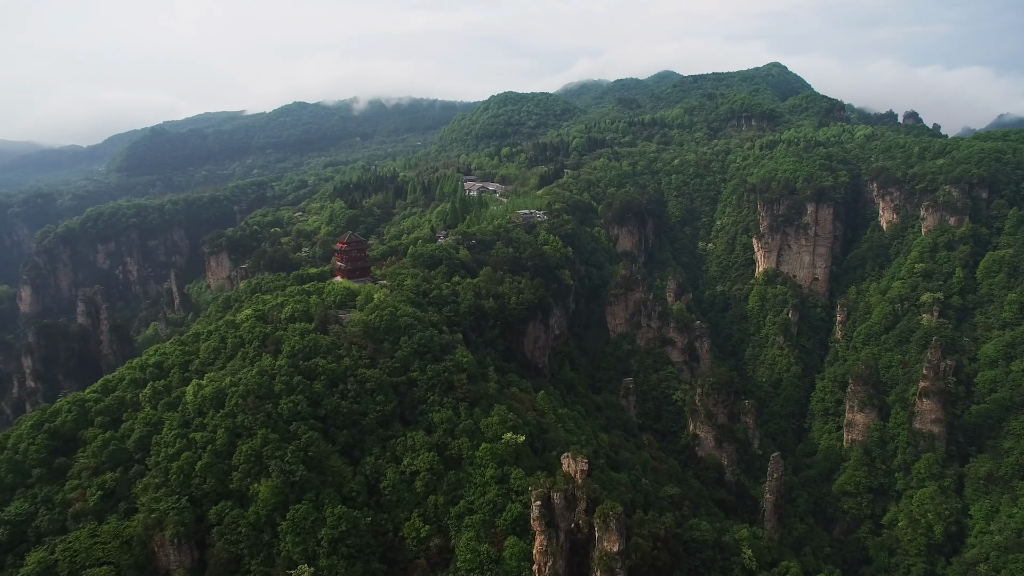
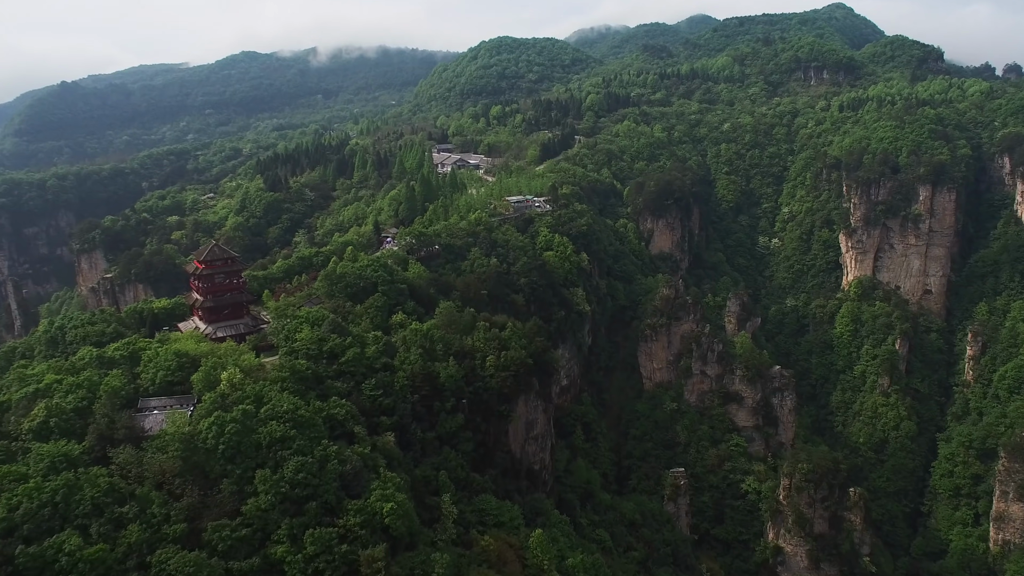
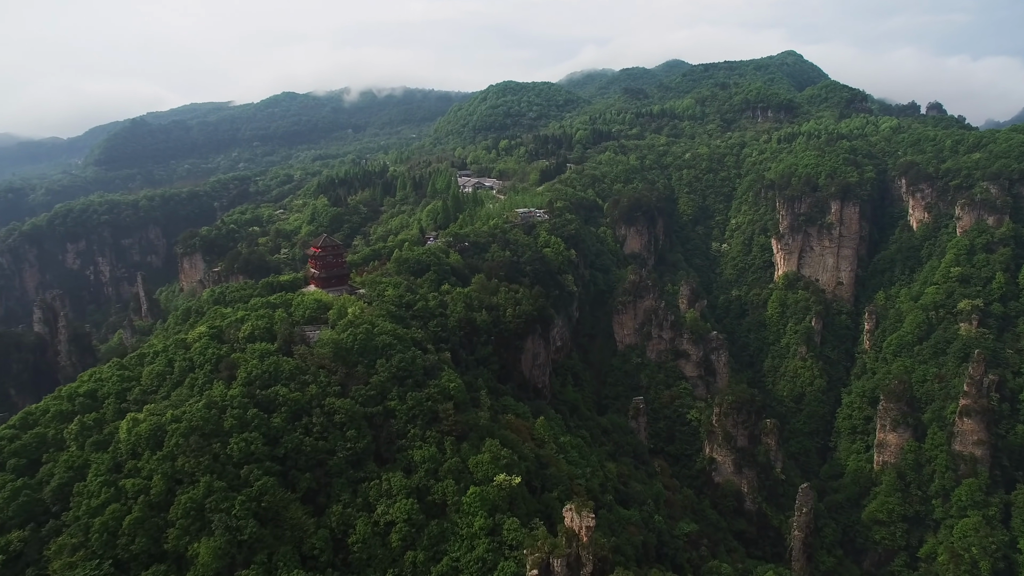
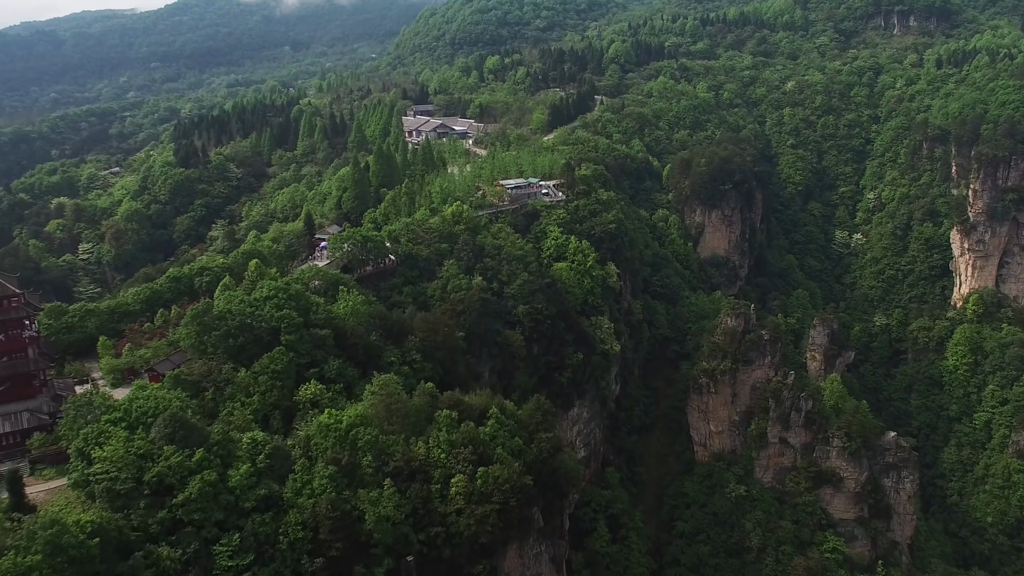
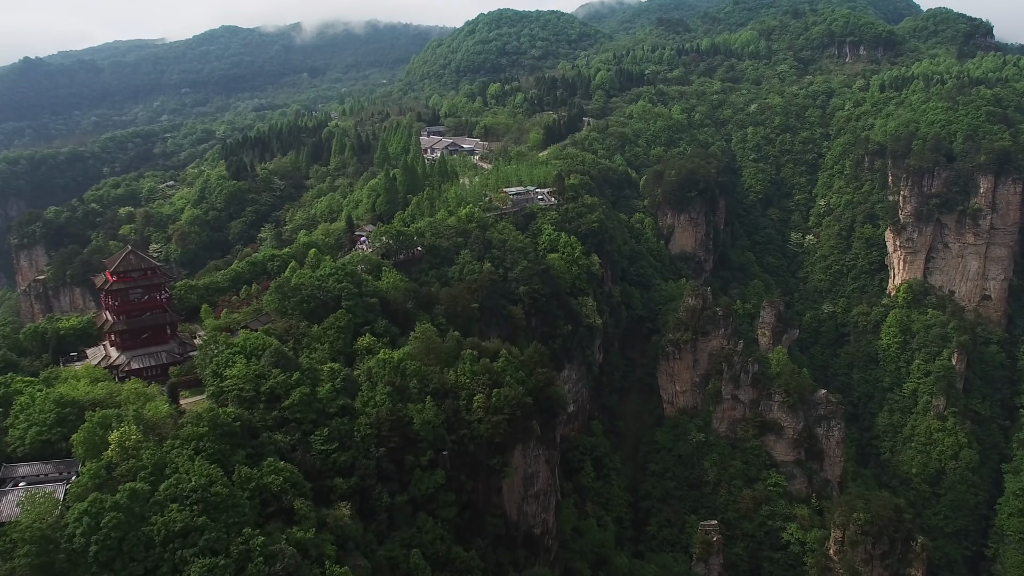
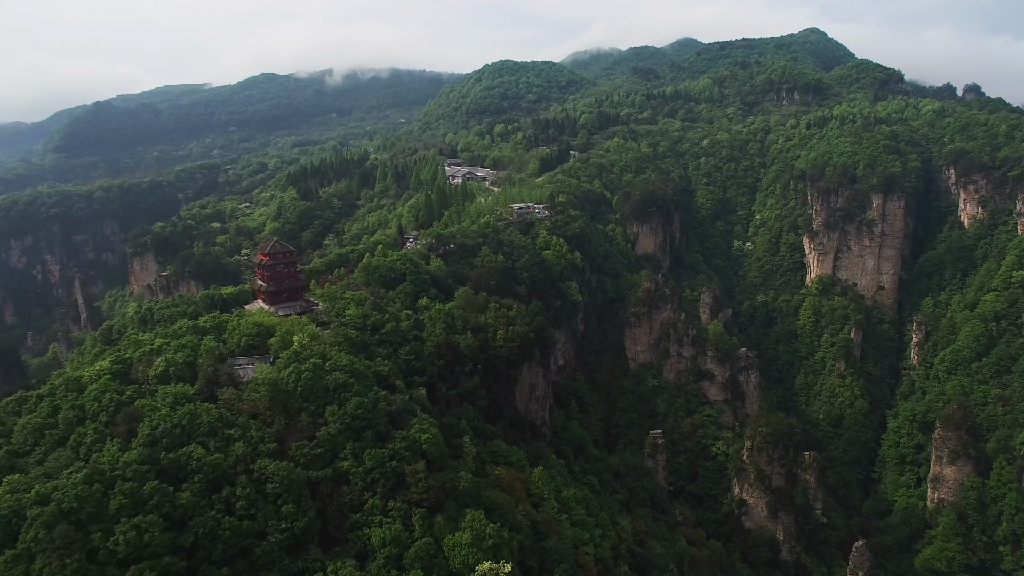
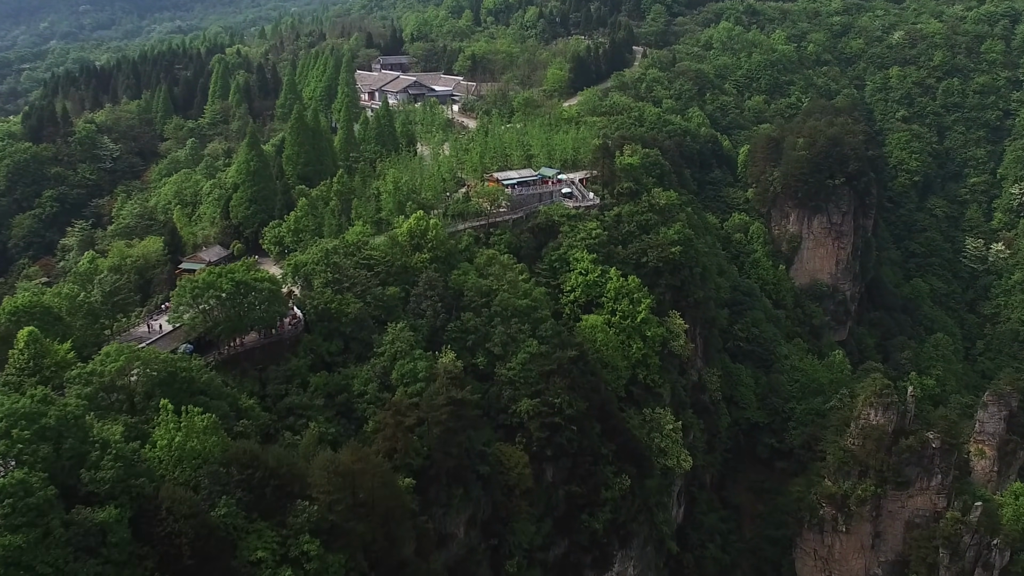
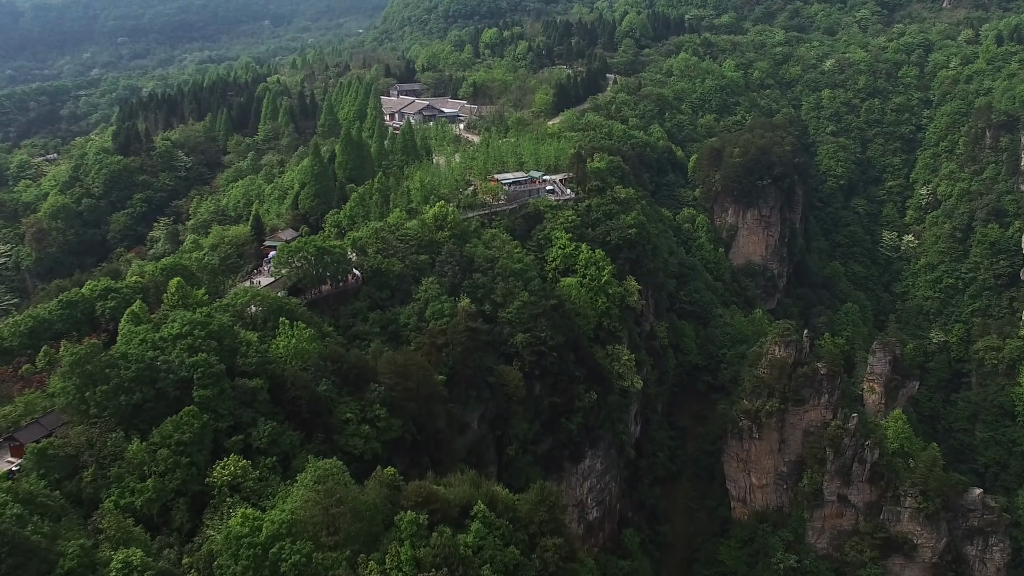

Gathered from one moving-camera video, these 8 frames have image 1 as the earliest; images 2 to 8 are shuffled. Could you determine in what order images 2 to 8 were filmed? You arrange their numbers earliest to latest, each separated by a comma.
3, 6, 2, 5, 4, 8, 7
